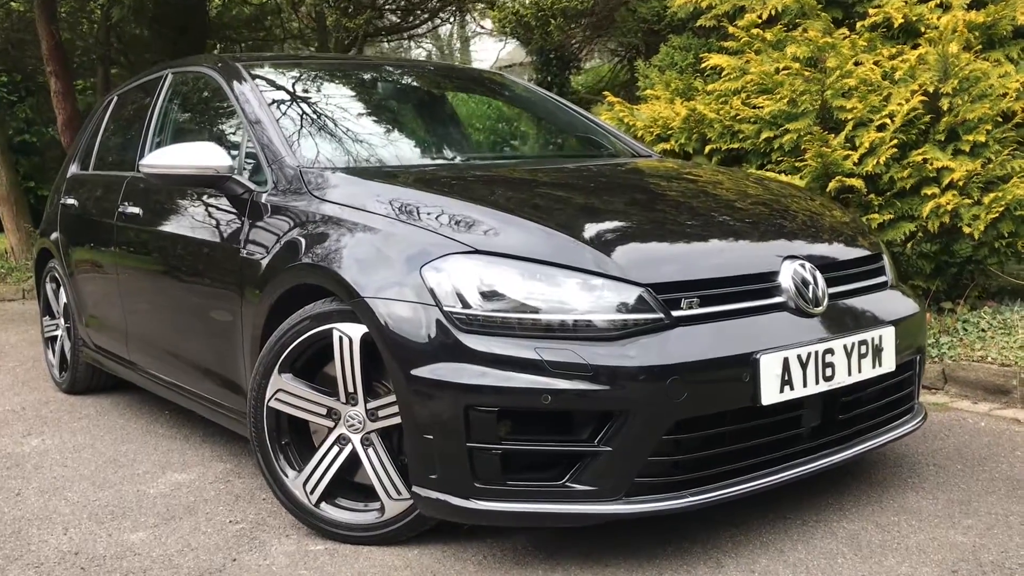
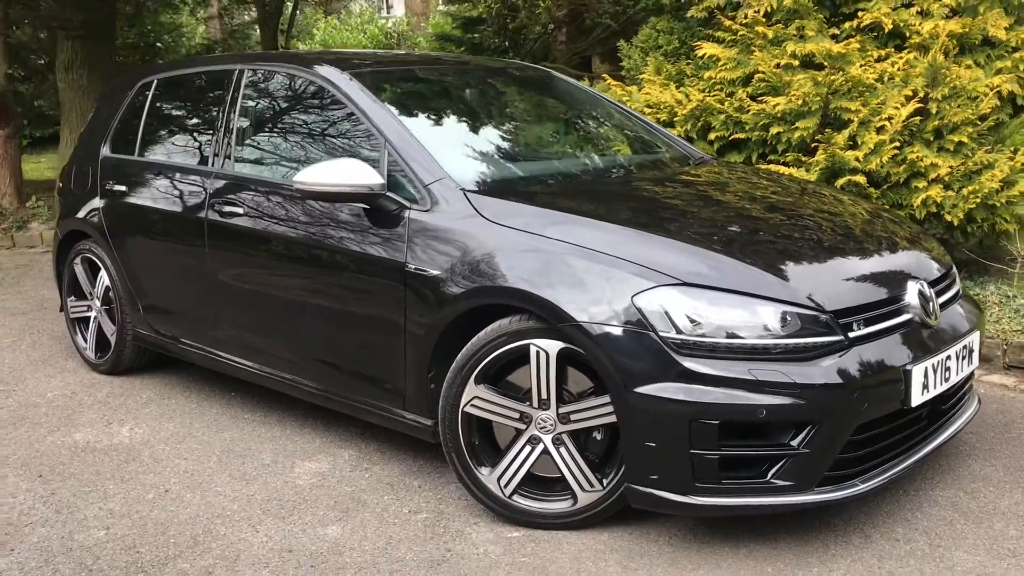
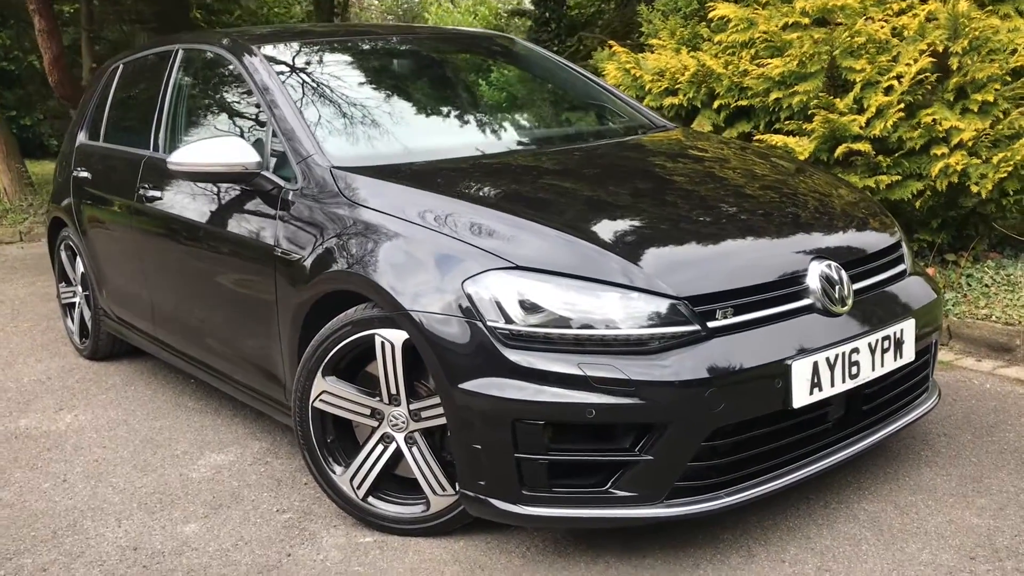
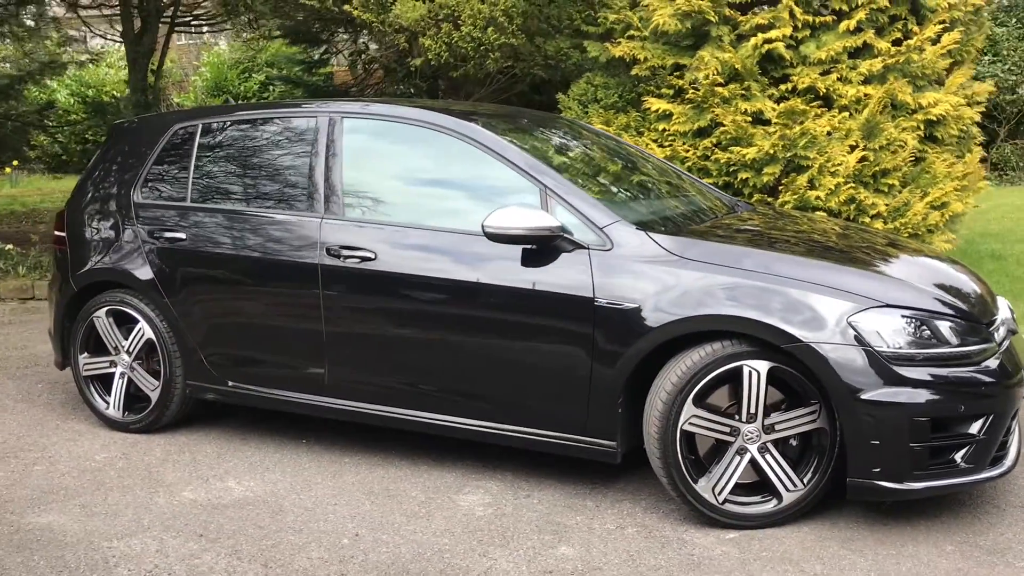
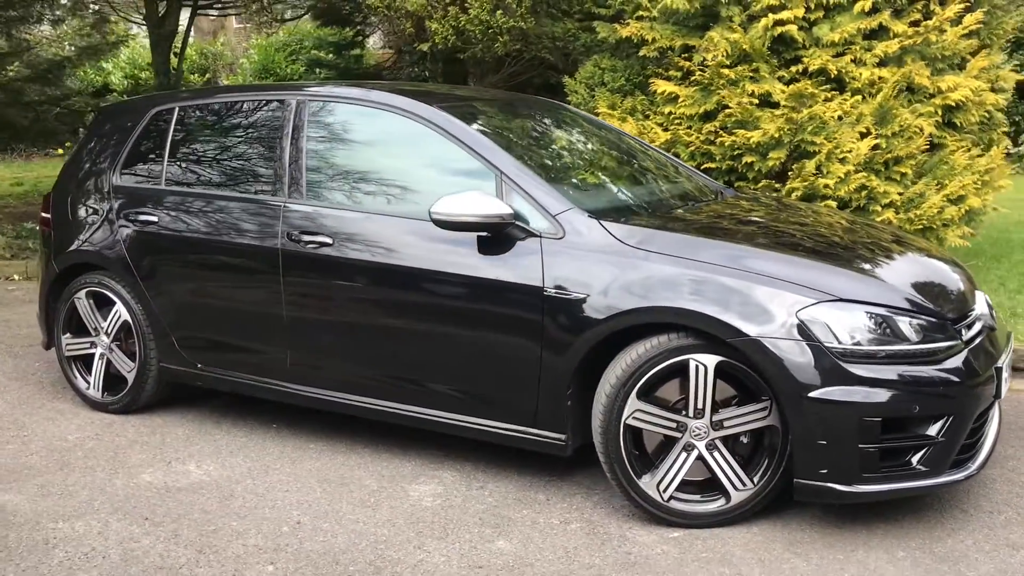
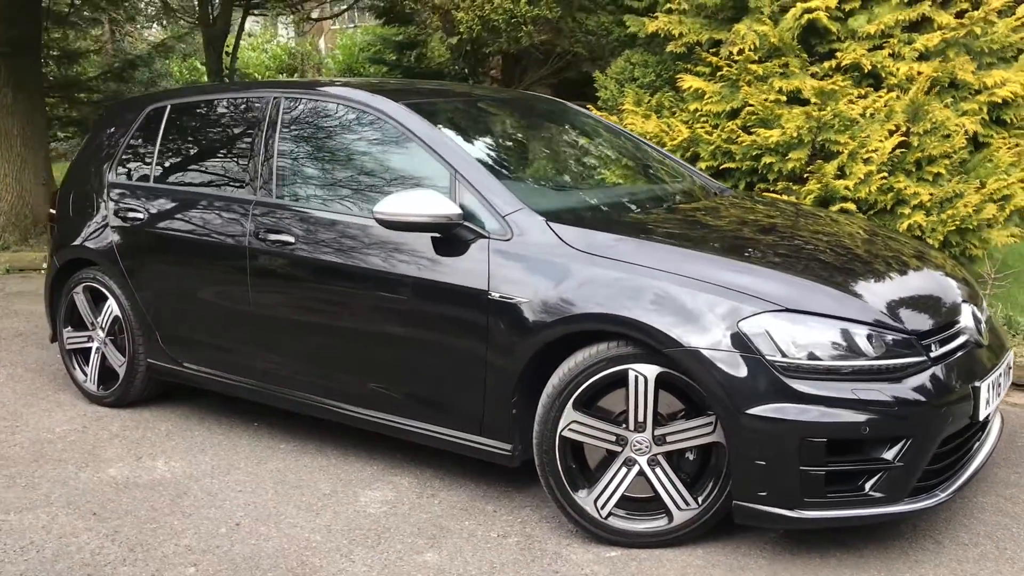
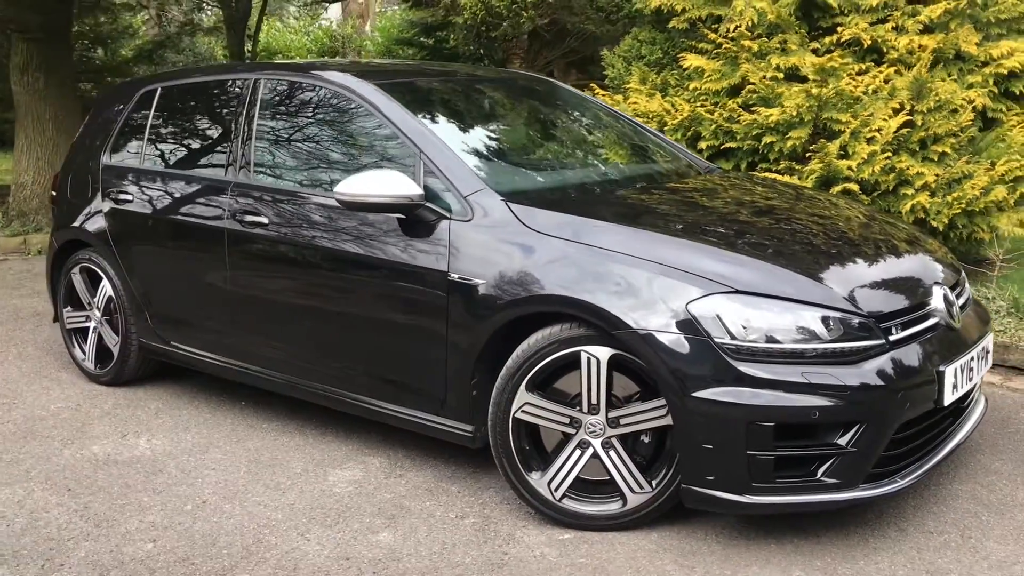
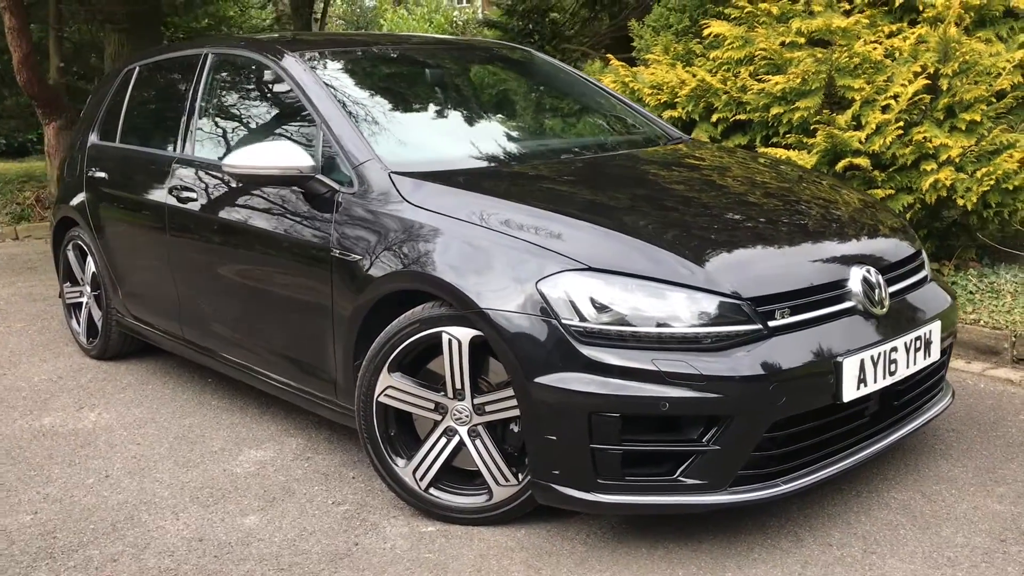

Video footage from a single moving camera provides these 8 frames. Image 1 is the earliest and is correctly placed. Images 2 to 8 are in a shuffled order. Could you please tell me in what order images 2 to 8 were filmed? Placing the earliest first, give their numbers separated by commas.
3, 8, 2, 7, 6, 5, 4
